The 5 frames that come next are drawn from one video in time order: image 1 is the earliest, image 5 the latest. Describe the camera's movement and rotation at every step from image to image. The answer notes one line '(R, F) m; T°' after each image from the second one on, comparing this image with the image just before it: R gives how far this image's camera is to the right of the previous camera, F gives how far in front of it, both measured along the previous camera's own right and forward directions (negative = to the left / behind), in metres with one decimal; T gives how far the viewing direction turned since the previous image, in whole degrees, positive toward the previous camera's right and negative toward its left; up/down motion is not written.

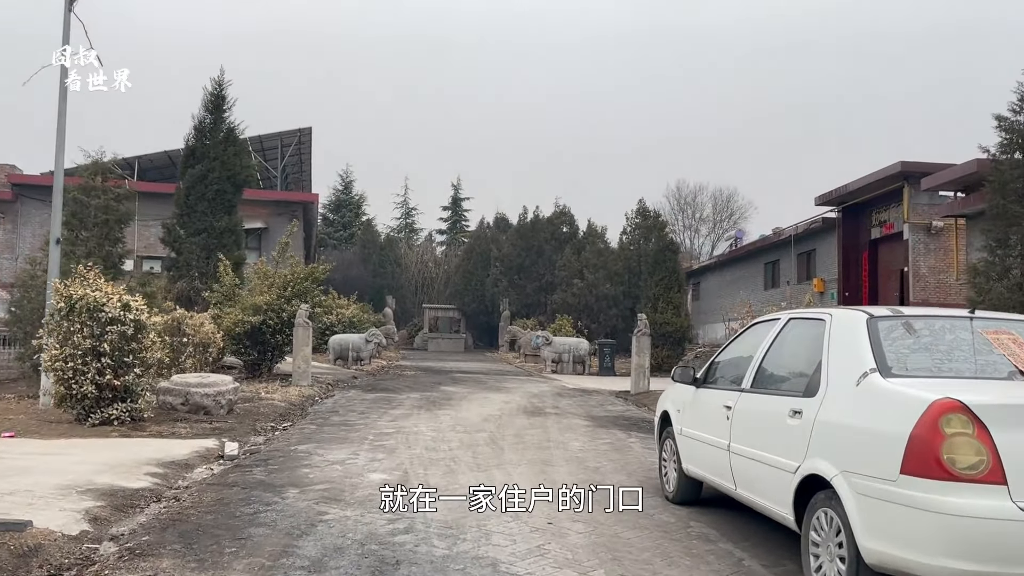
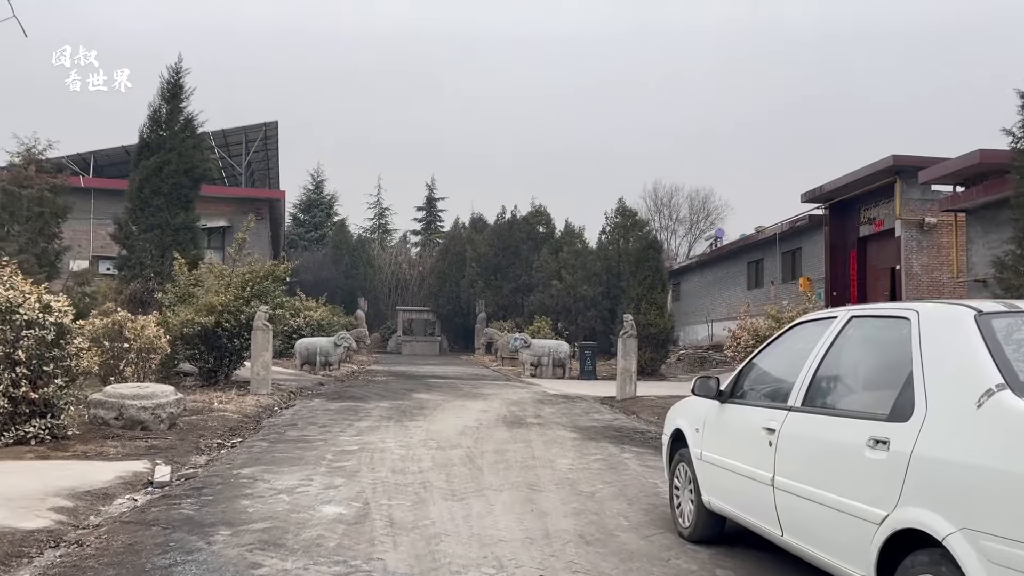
(0.0, +1.0) m; +2°
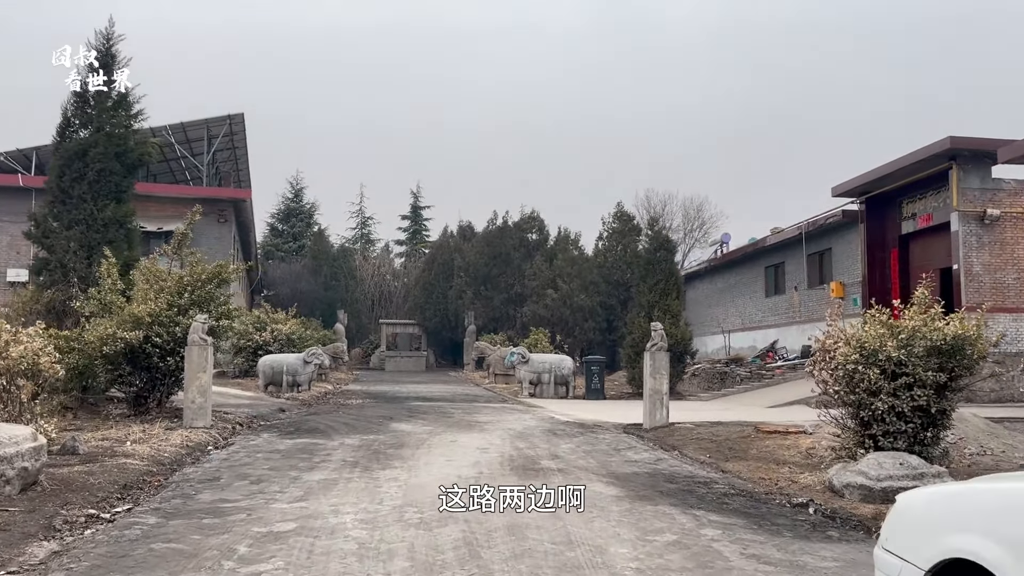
(-0.2, +2.8) m; +1°
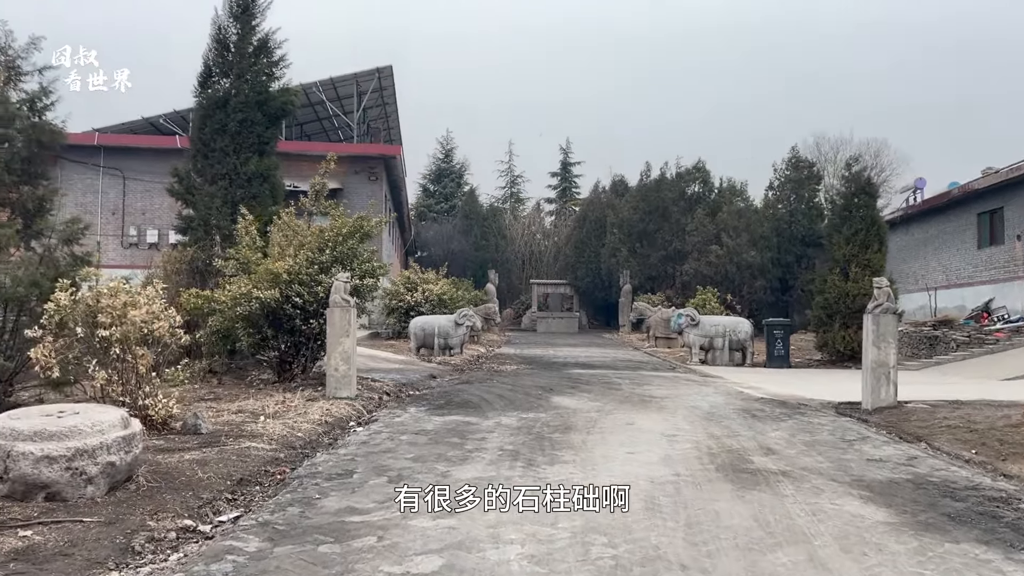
(-0.4, +1.8) m; -12°
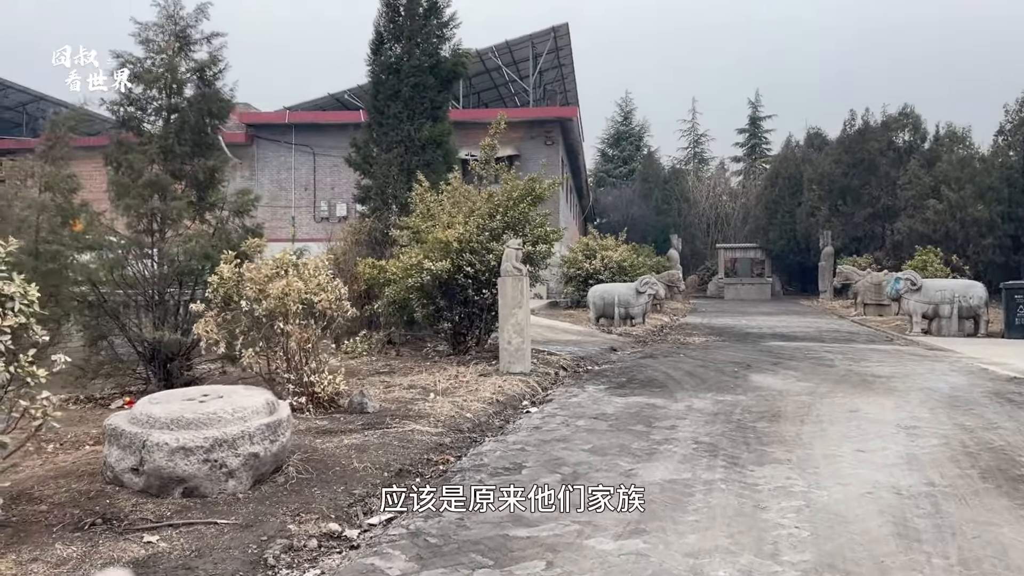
(-0.1, +0.9) m; -14°
